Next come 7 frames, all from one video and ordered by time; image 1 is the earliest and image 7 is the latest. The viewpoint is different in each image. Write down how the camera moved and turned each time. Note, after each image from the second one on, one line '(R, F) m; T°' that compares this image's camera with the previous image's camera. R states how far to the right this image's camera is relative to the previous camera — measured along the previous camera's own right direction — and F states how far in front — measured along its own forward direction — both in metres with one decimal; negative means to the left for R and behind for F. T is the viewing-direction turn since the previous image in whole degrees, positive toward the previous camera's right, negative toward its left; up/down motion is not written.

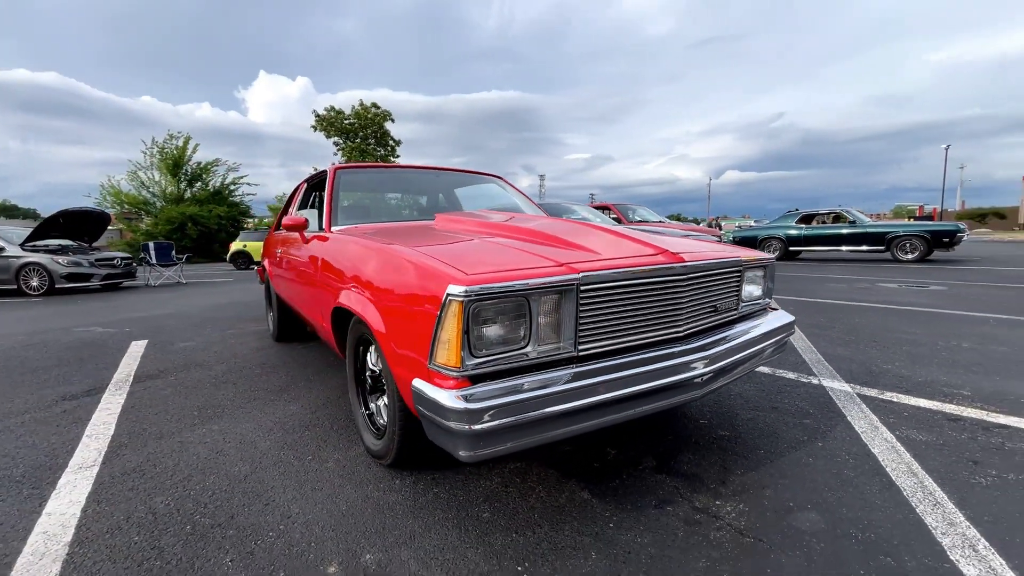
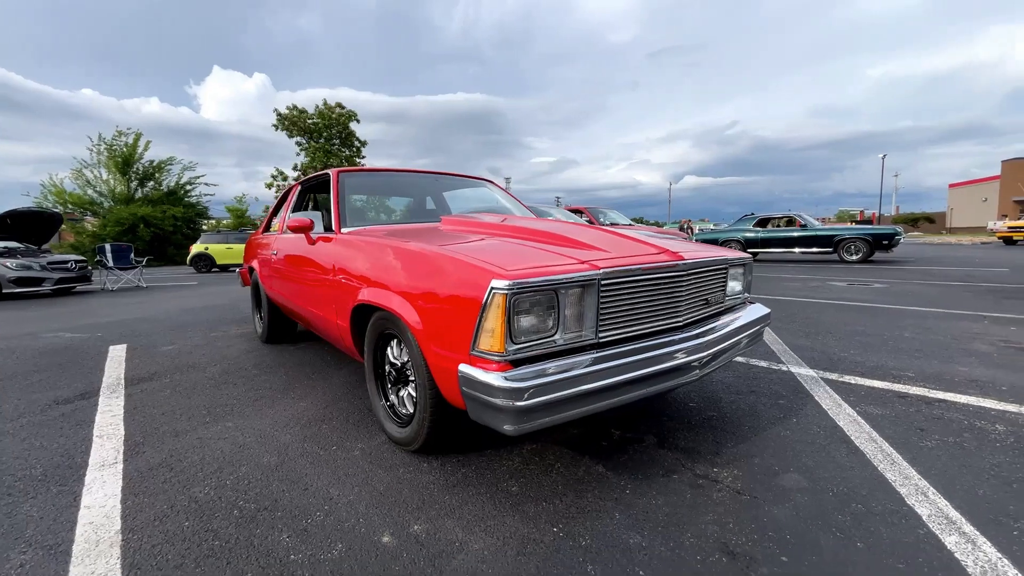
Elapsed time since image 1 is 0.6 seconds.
(-0.3, -0.2) m; +4°
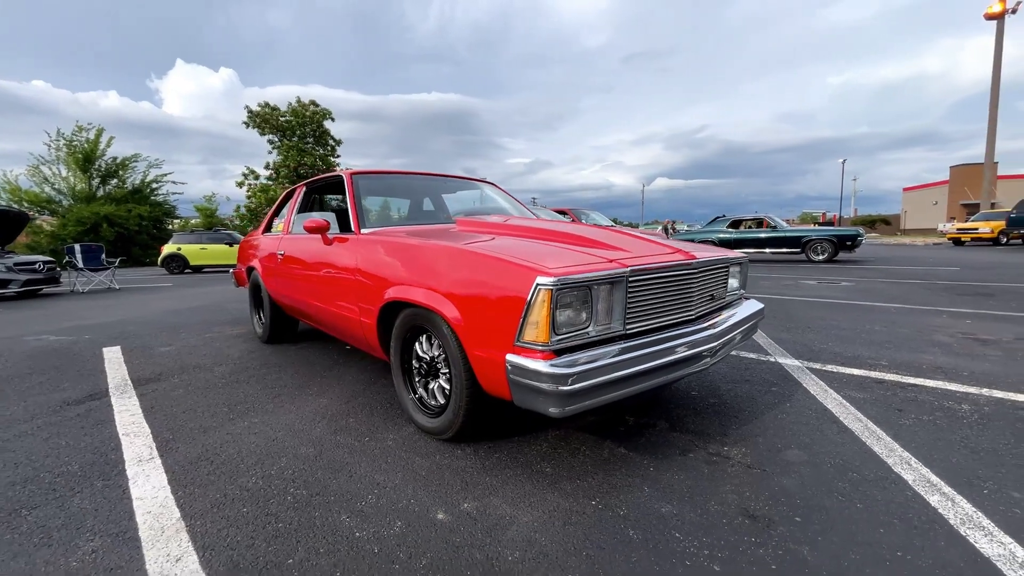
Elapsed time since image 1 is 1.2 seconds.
(-0.3, -0.2) m; +3°
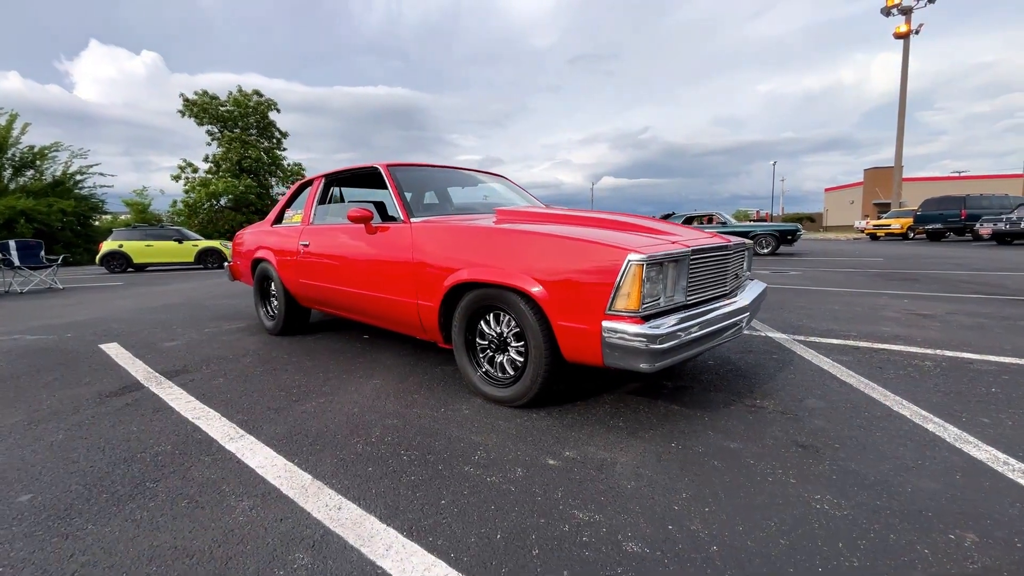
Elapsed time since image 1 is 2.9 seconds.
(-0.7, -0.2) m; +6°
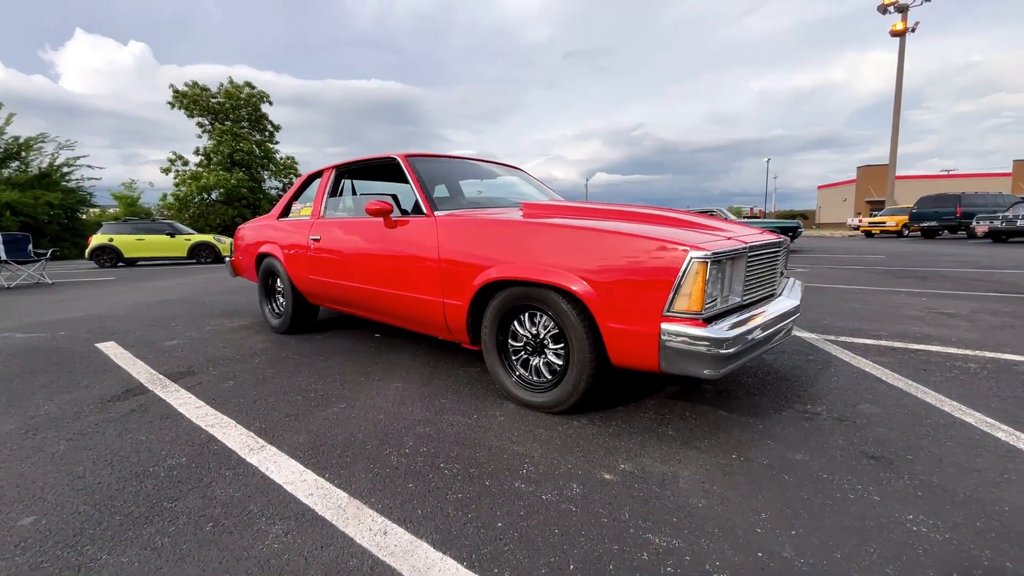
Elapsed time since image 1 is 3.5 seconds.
(-0.3, +0.2) m; +1°
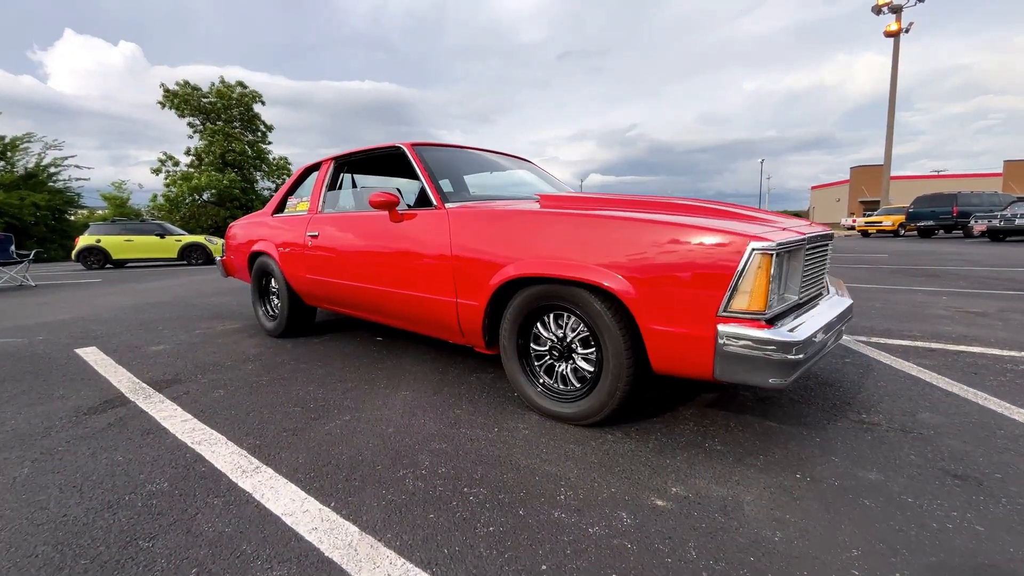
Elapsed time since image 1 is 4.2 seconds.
(-0.2, +0.3) m; +1°
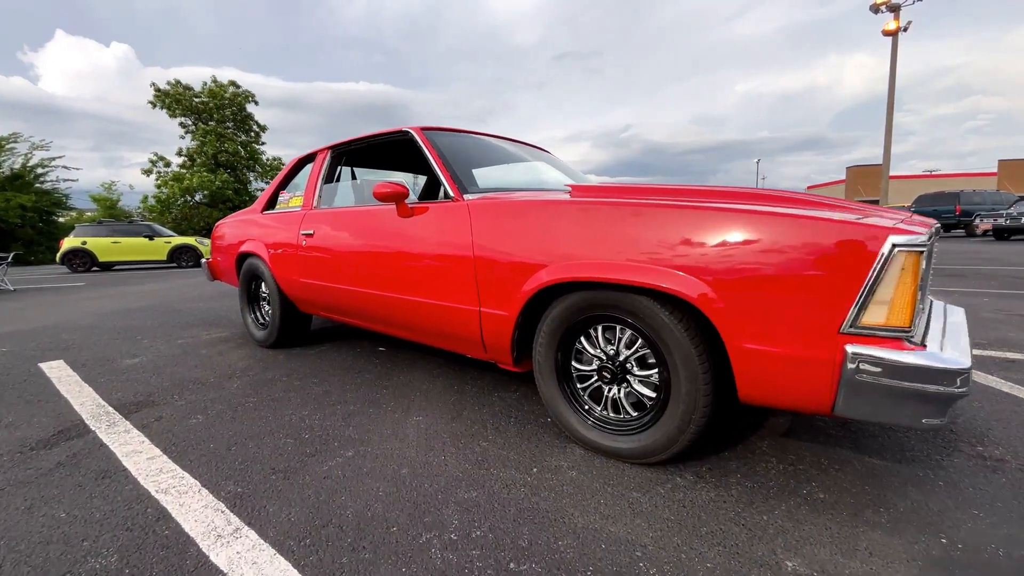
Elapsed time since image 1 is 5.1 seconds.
(-0.2, +0.4) m; +1°
